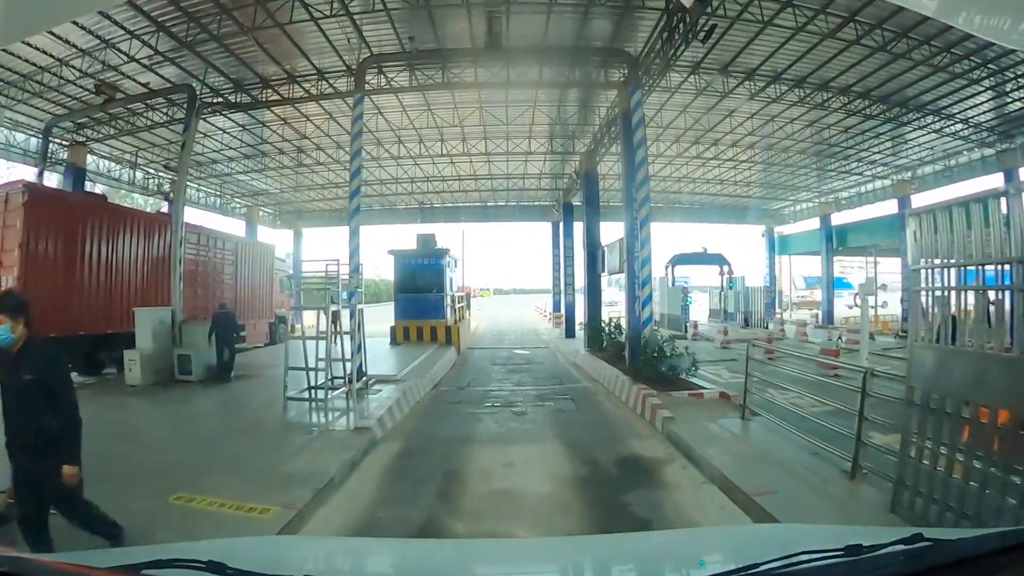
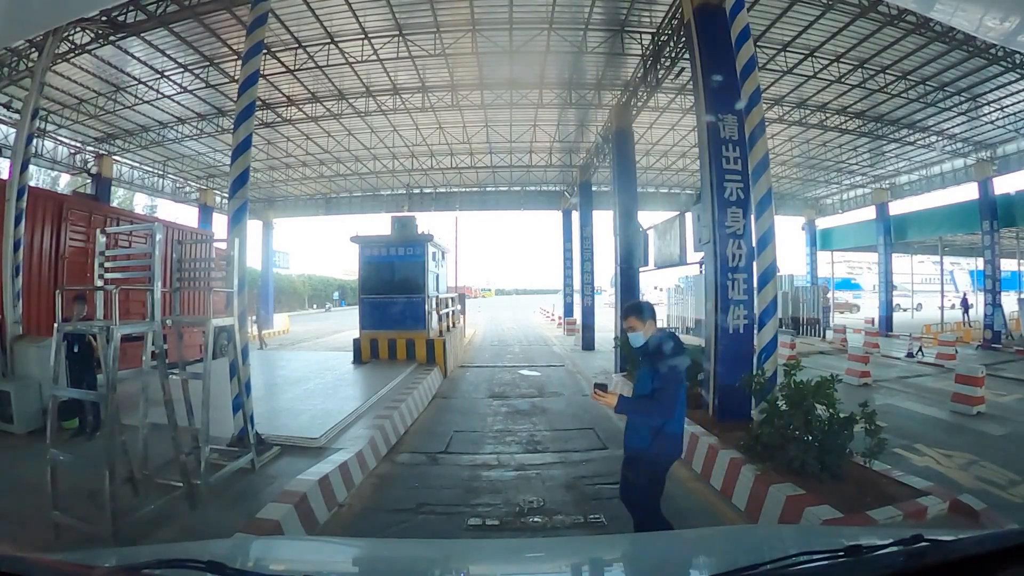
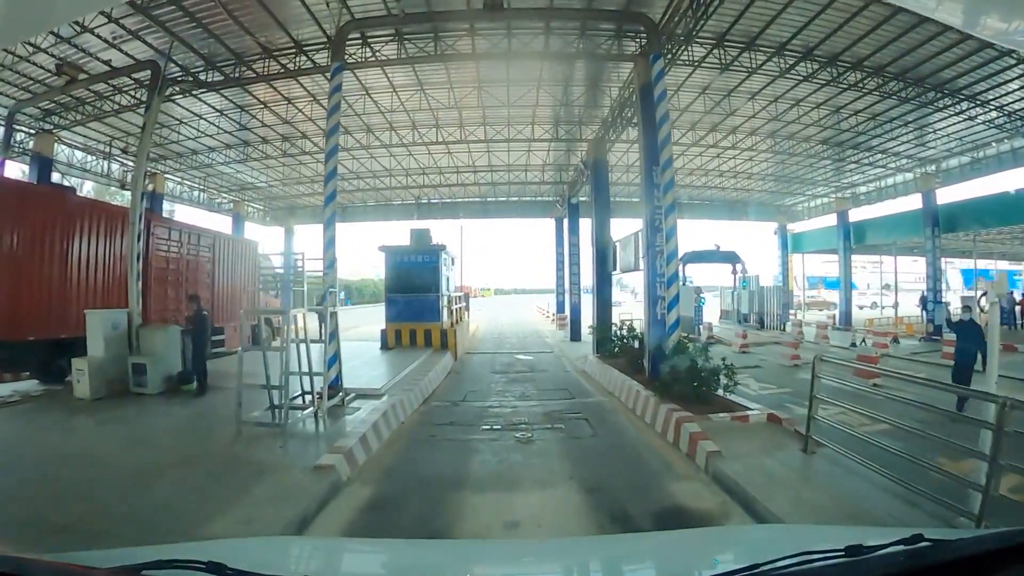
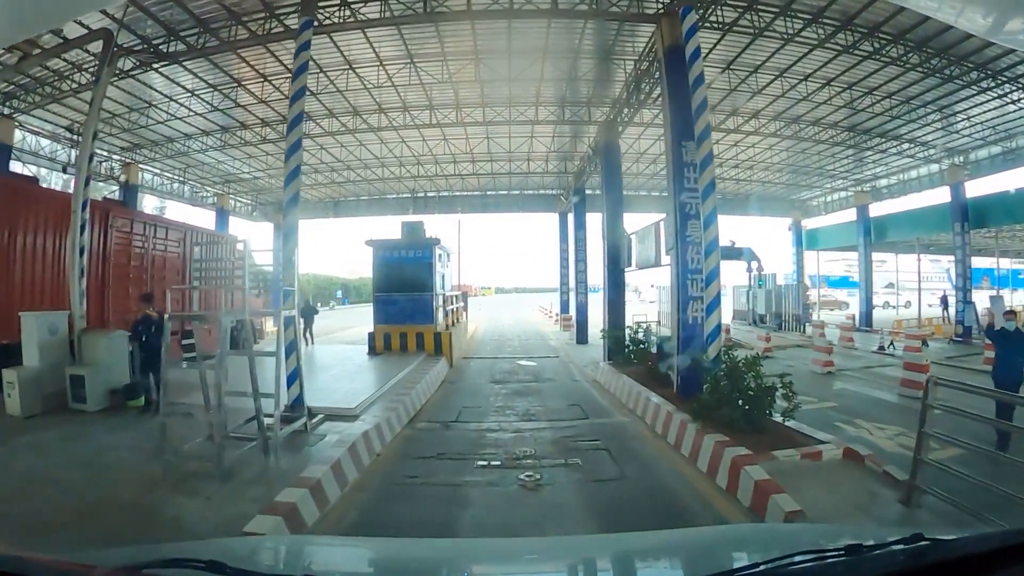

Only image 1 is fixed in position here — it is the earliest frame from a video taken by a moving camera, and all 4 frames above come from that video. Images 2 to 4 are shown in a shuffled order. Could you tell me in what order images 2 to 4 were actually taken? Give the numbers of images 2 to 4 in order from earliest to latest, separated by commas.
3, 4, 2
